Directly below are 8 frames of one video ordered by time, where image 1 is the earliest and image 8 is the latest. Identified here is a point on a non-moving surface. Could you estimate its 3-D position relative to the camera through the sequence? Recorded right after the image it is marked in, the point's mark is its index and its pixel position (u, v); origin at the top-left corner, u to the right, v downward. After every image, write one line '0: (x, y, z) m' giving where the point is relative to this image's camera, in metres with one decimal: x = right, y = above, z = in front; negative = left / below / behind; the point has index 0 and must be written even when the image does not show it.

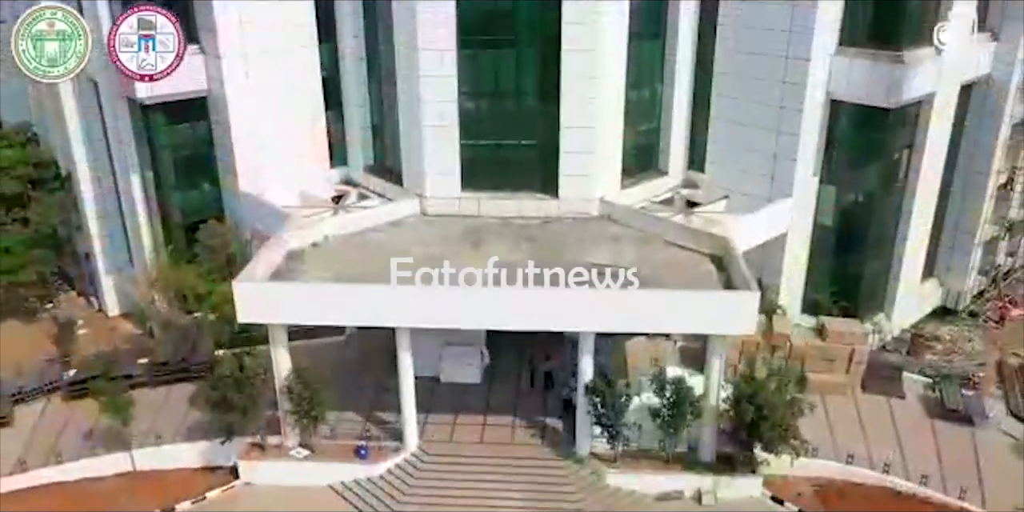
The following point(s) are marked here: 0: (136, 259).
0: (-6.3, 0.0, +18.5) m
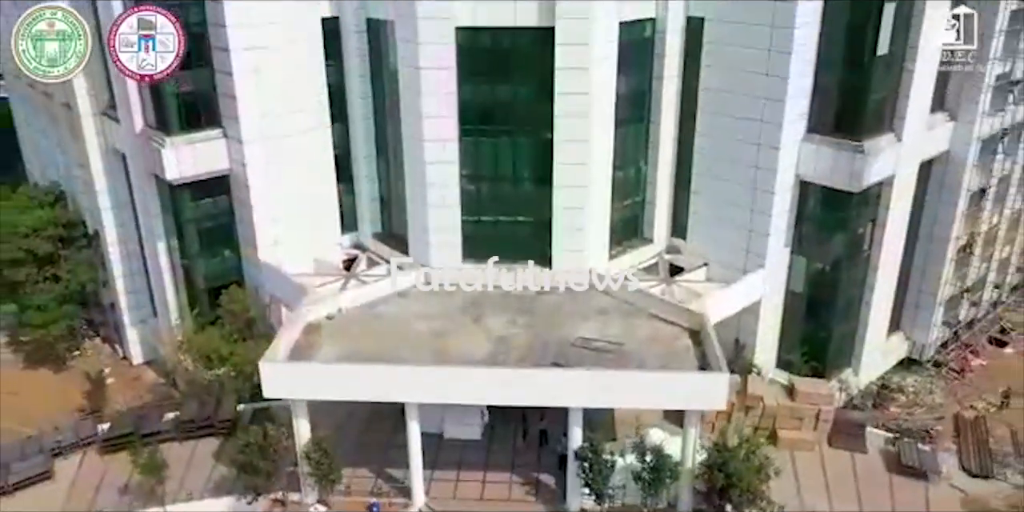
0: (-6.3, -1.1, +19.9) m
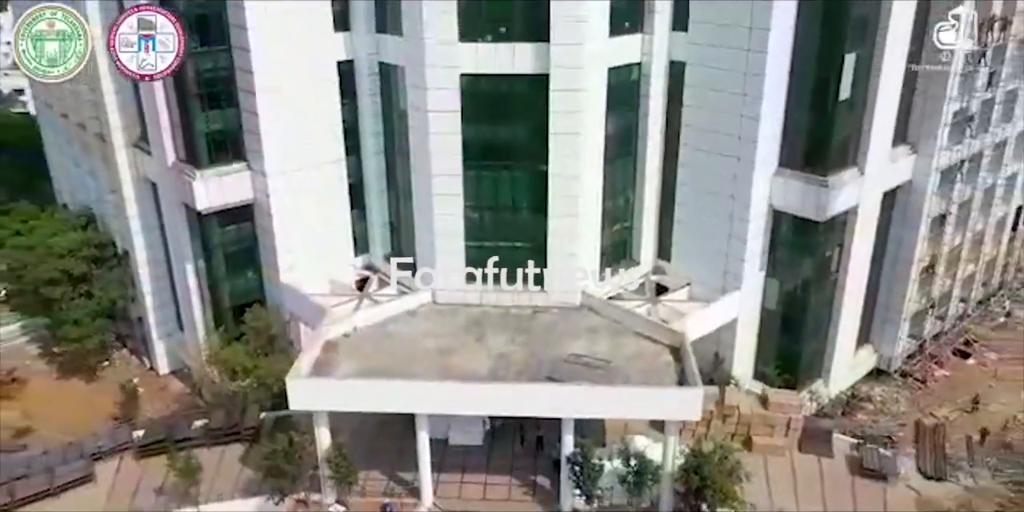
0: (-6.3, -1.4, +21.6) m
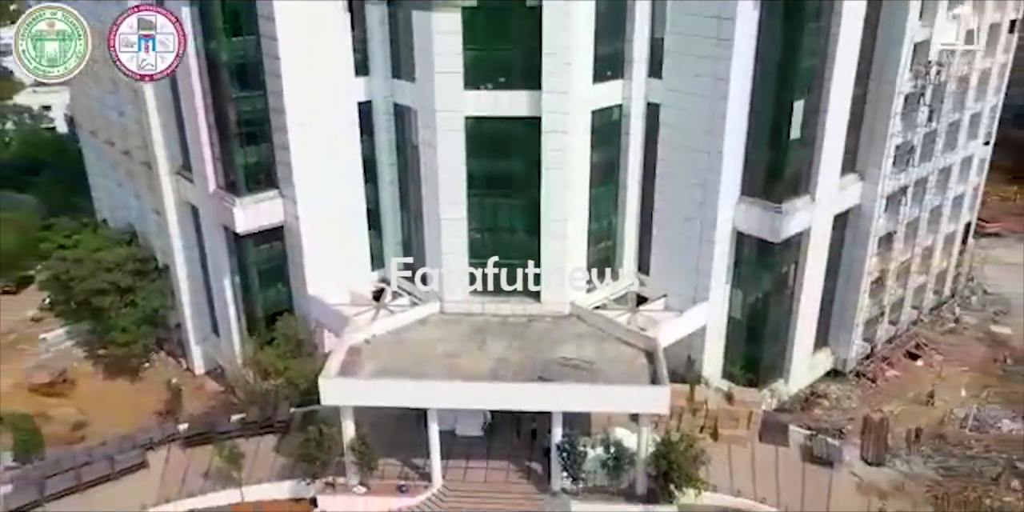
0: (-6.4, -1.7, +24.4) m
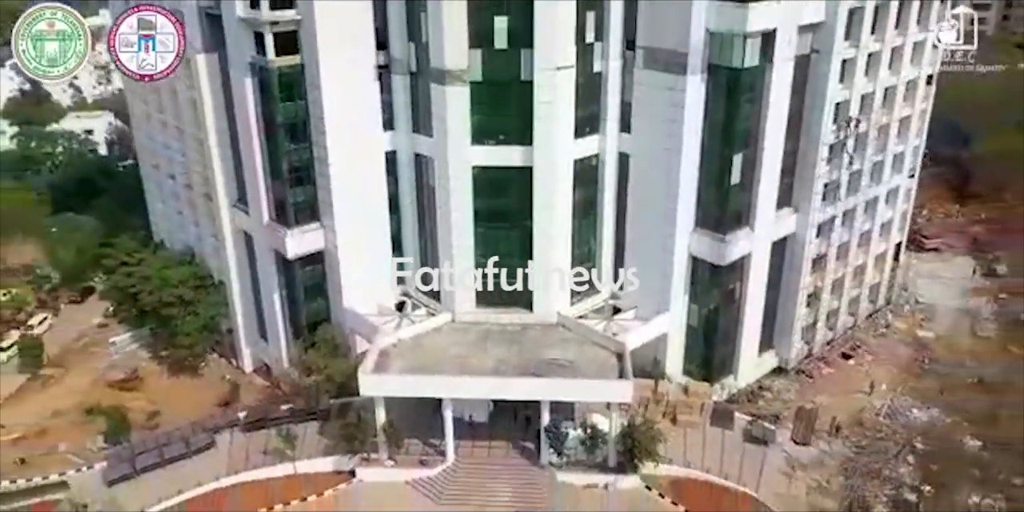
0: (-6.4, -2.2, +29.3) m
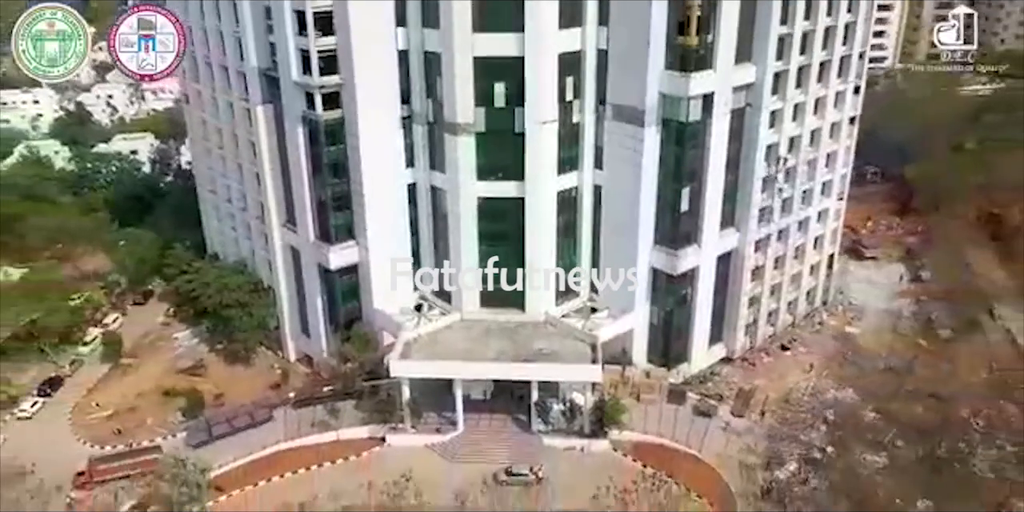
0: (-6.5, -2.5, +35.9) m
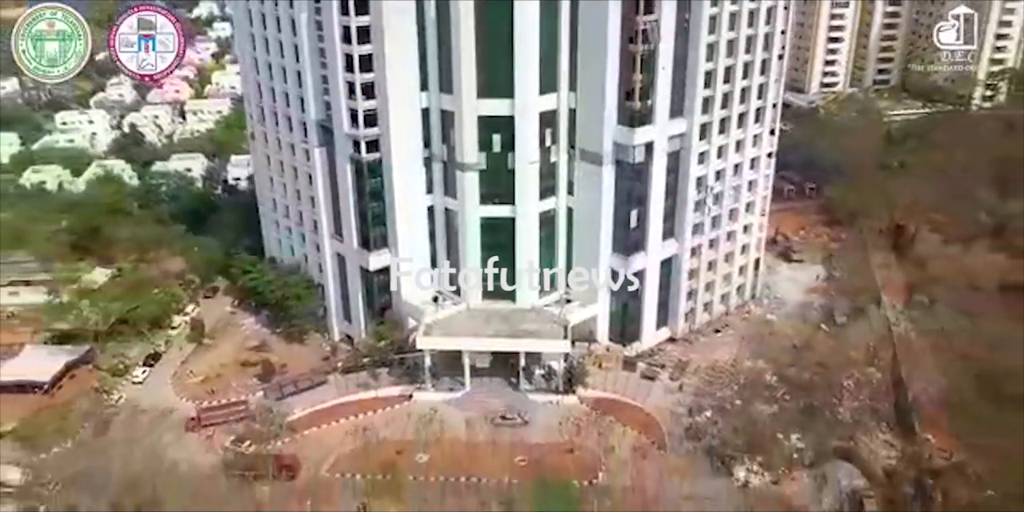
0: (-6.7, -2.7, +46.8) m
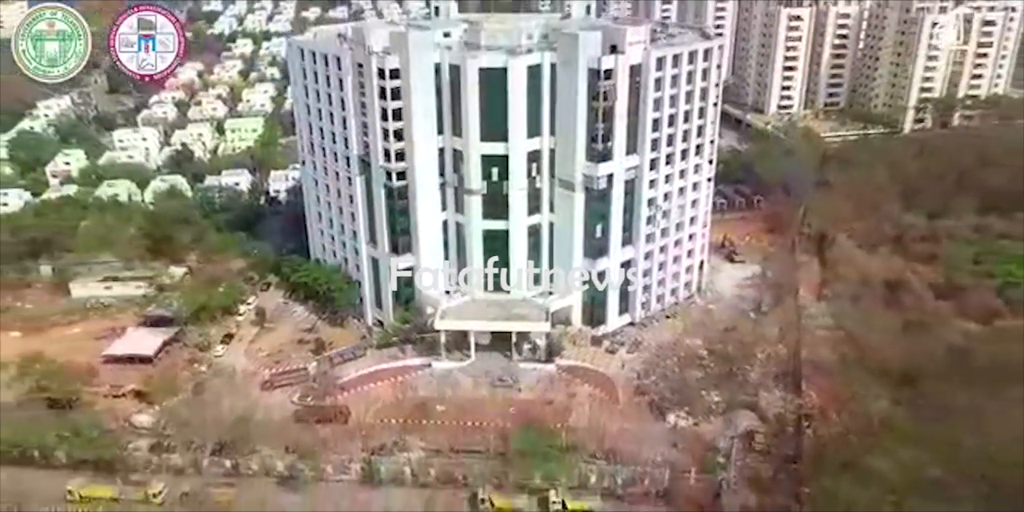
0: (-7.0, -2.8, +60.3) m
